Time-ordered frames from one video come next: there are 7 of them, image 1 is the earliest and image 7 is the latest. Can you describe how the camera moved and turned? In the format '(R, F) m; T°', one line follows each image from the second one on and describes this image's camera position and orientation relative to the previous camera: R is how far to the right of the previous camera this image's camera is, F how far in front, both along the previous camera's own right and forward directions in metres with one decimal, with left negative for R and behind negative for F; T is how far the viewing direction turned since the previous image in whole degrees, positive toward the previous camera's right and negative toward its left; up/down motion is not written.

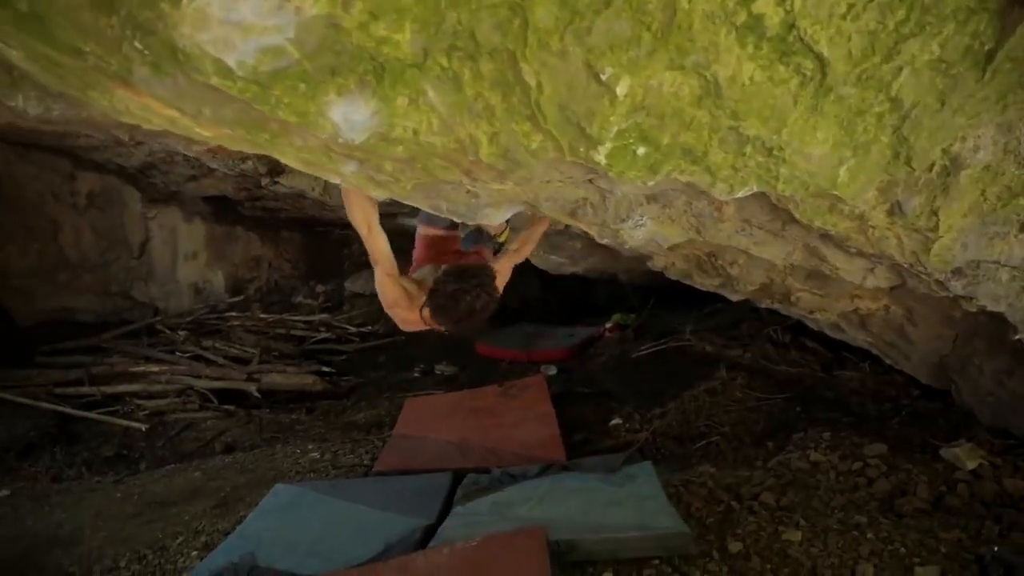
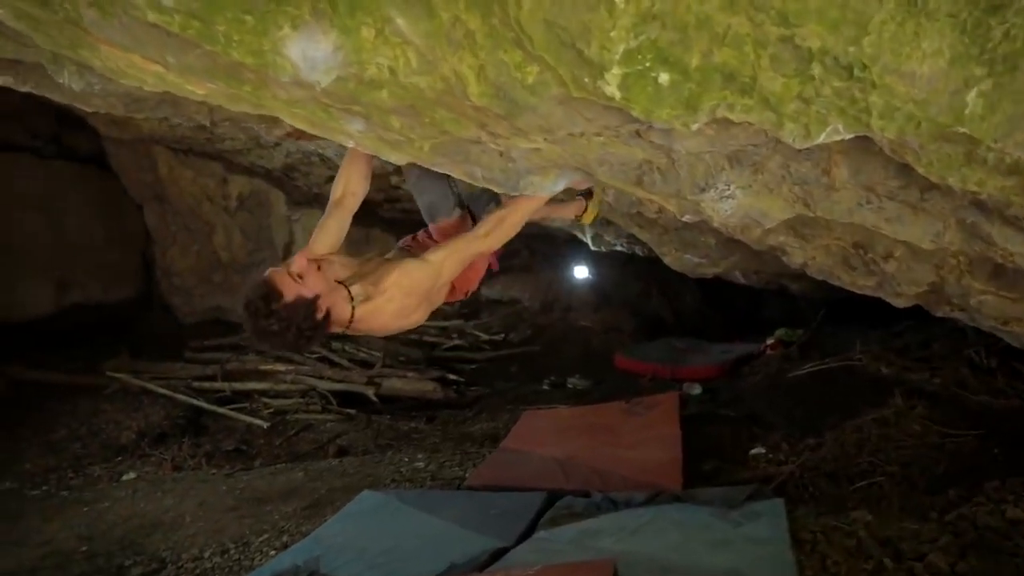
(+0.6, +0.5) m; -17°
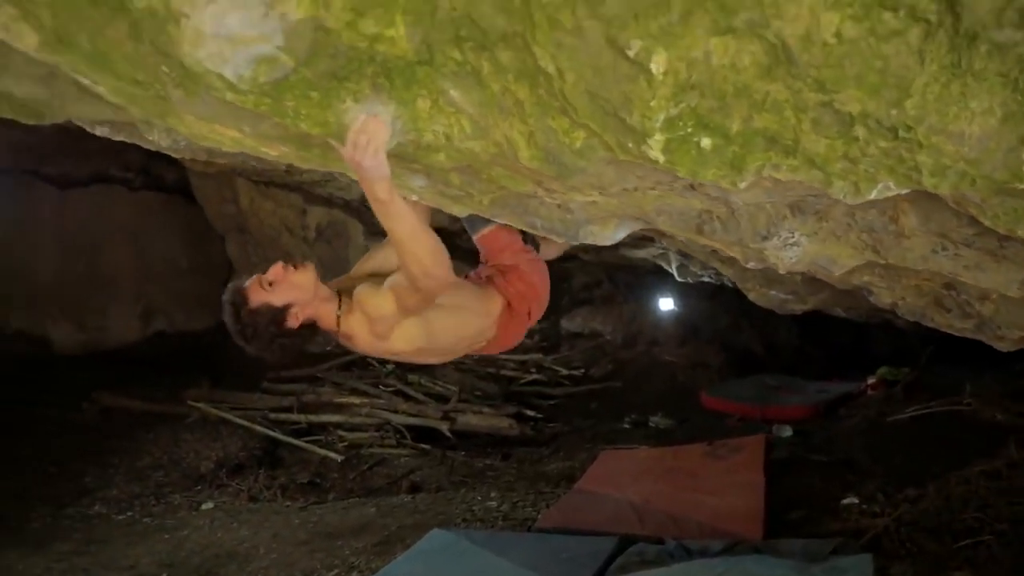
(+0.1, -0.1) m; -6°
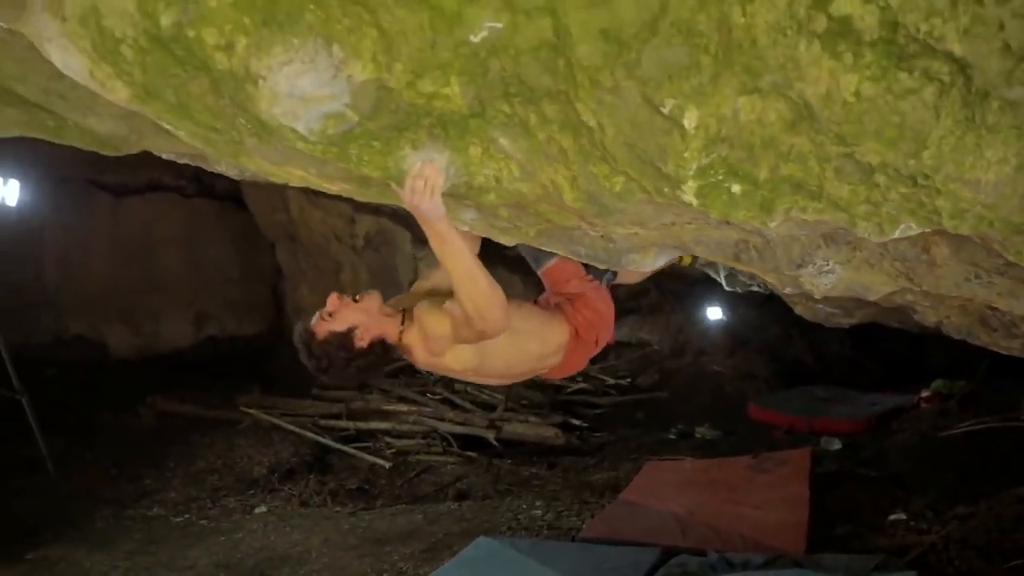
(0.0, -0.2) m; -3°
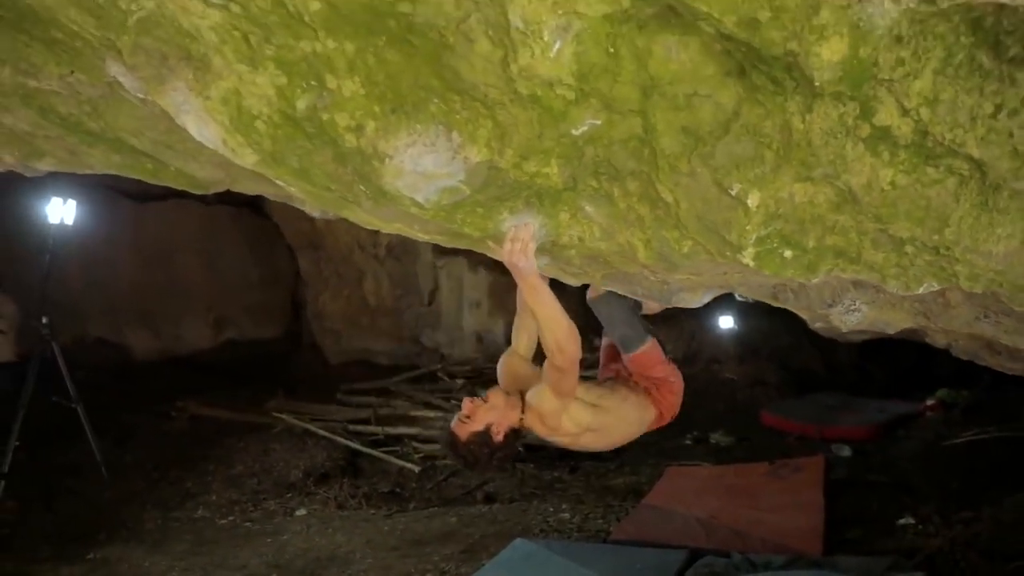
(-0.3, -0.4) m; 0°
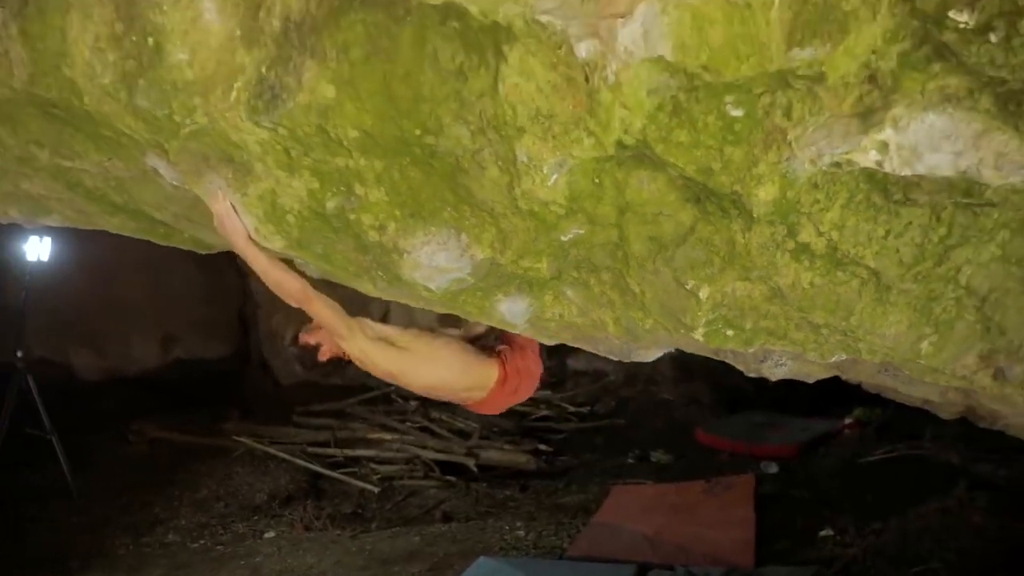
(-0.2, -0.5) m; +5°
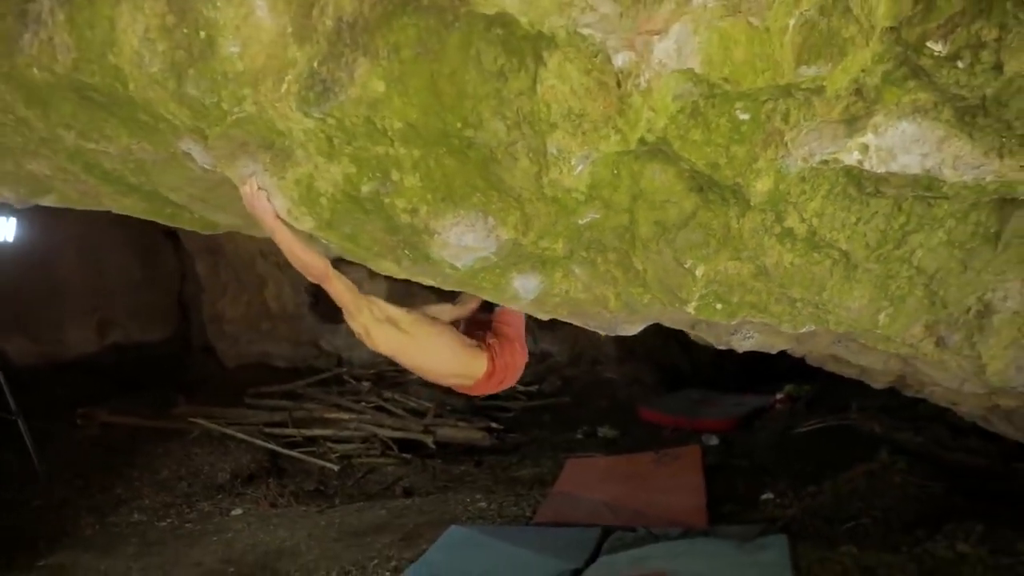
(-0.4, -0.3) m; +5°
